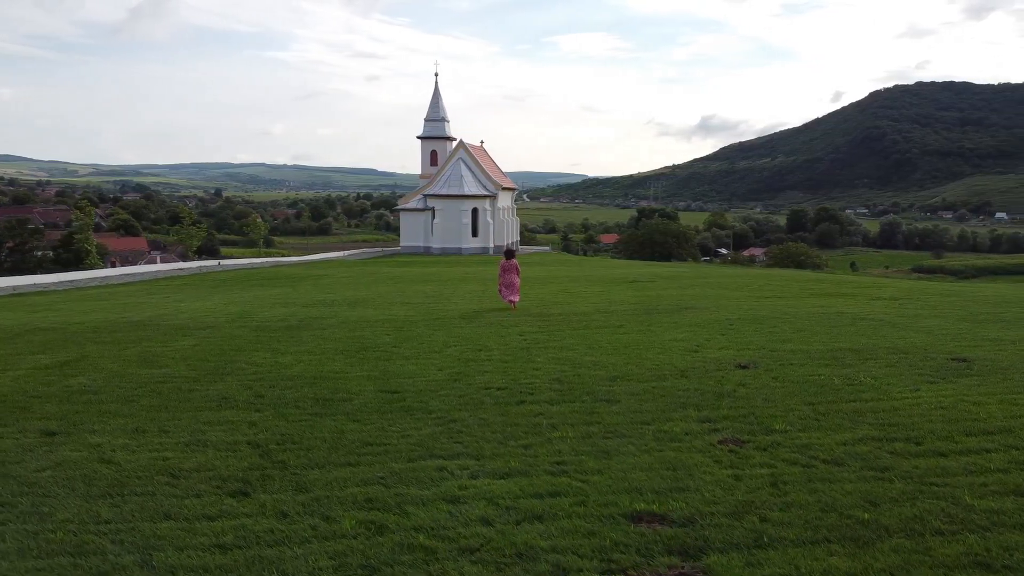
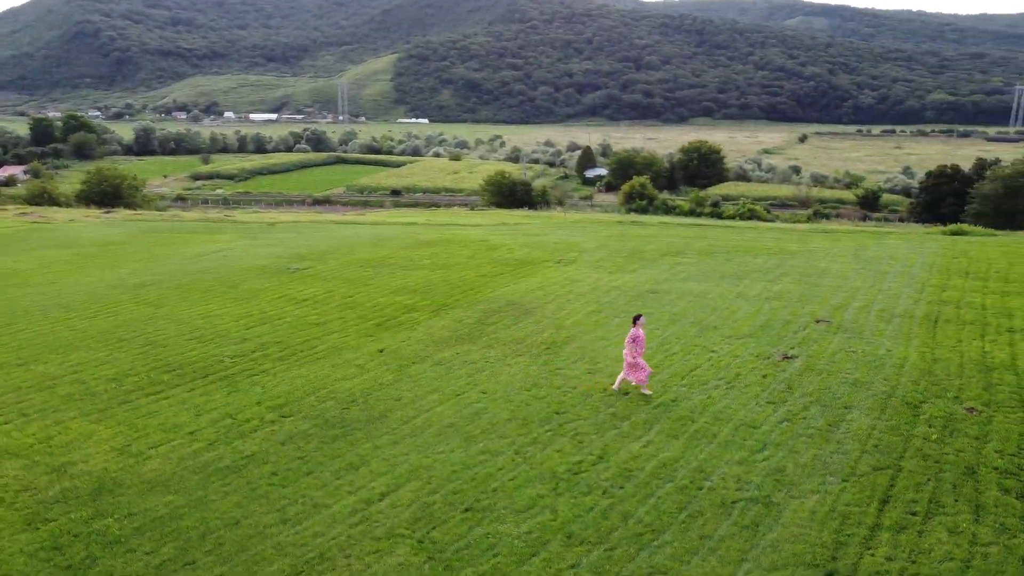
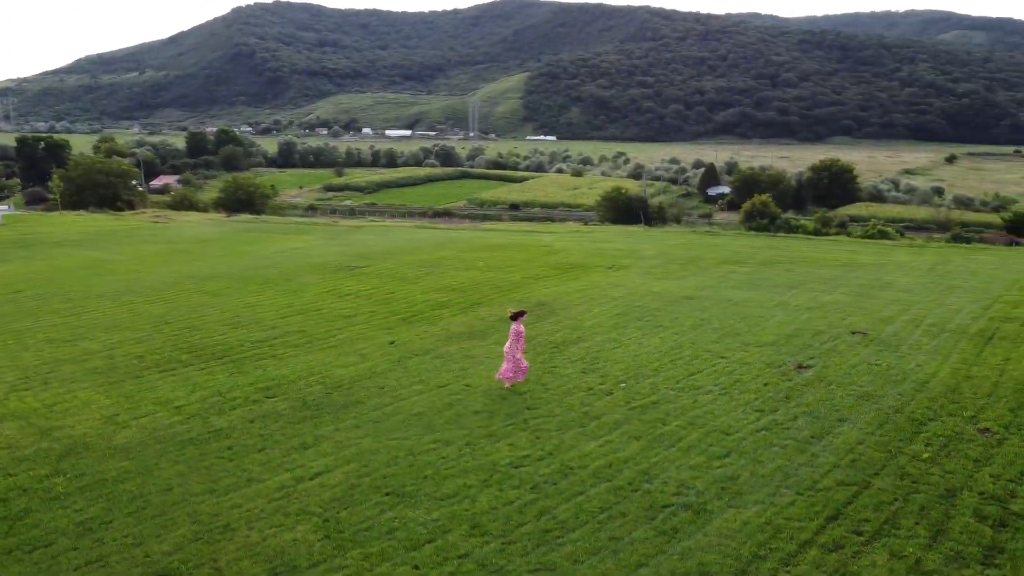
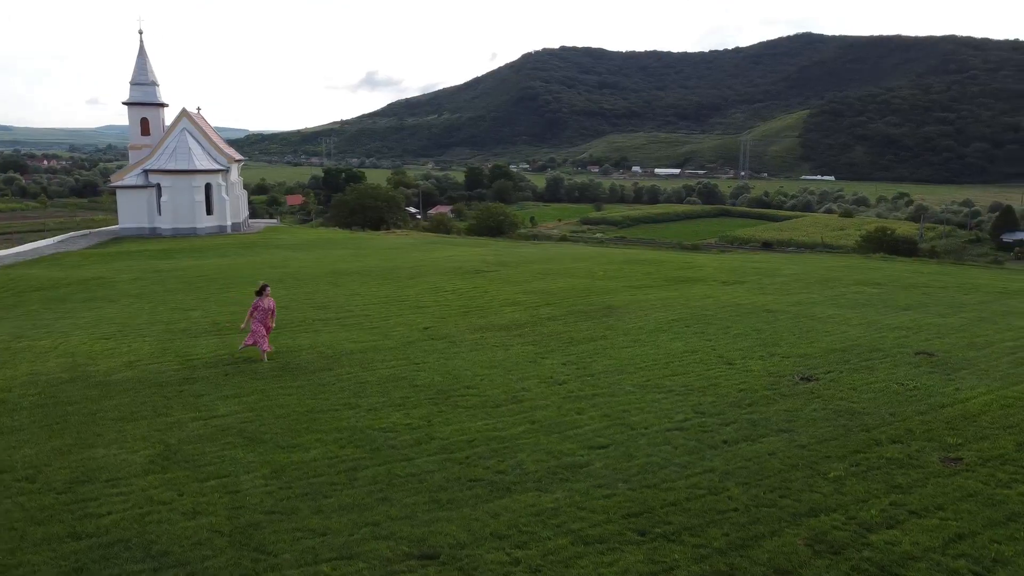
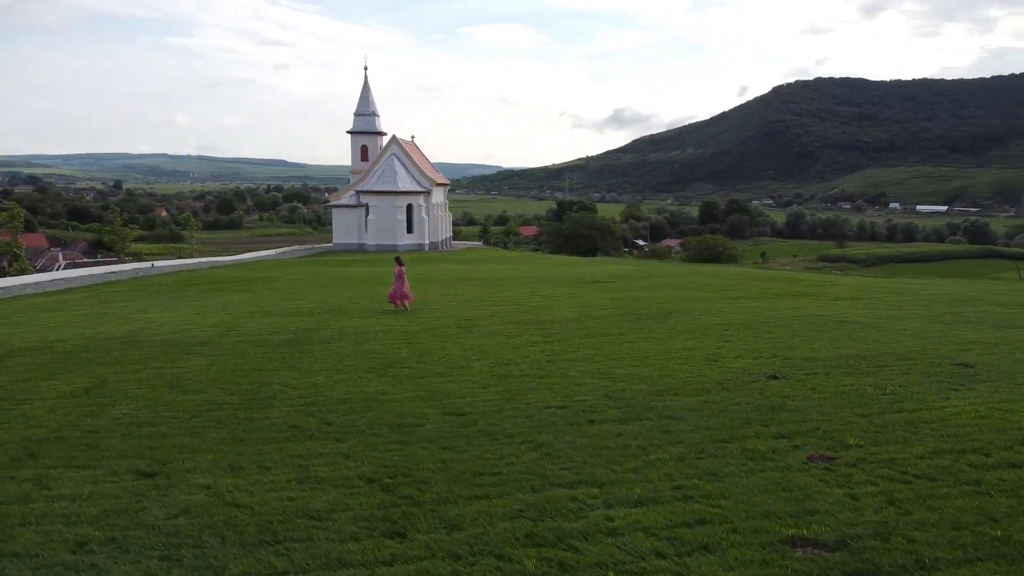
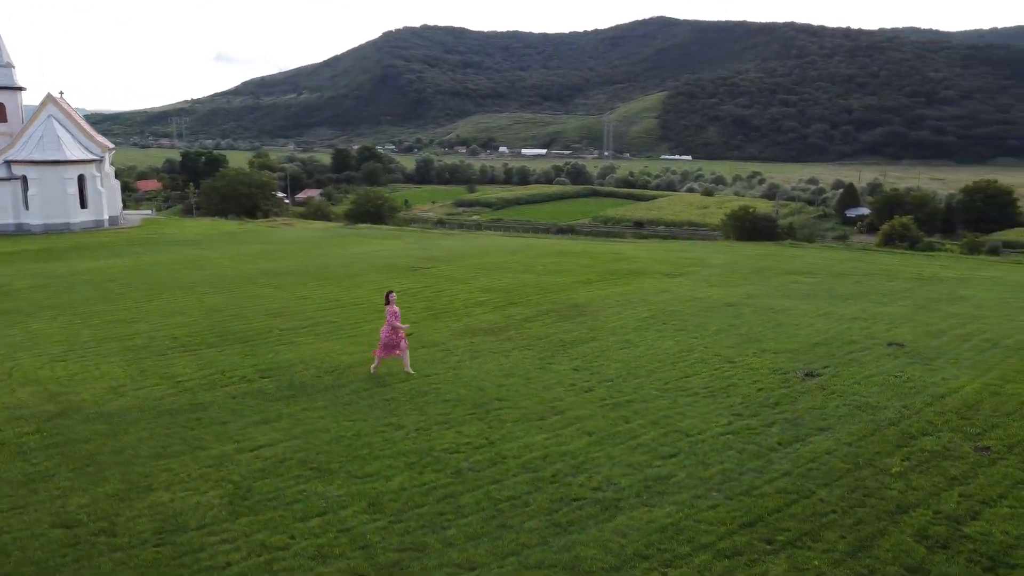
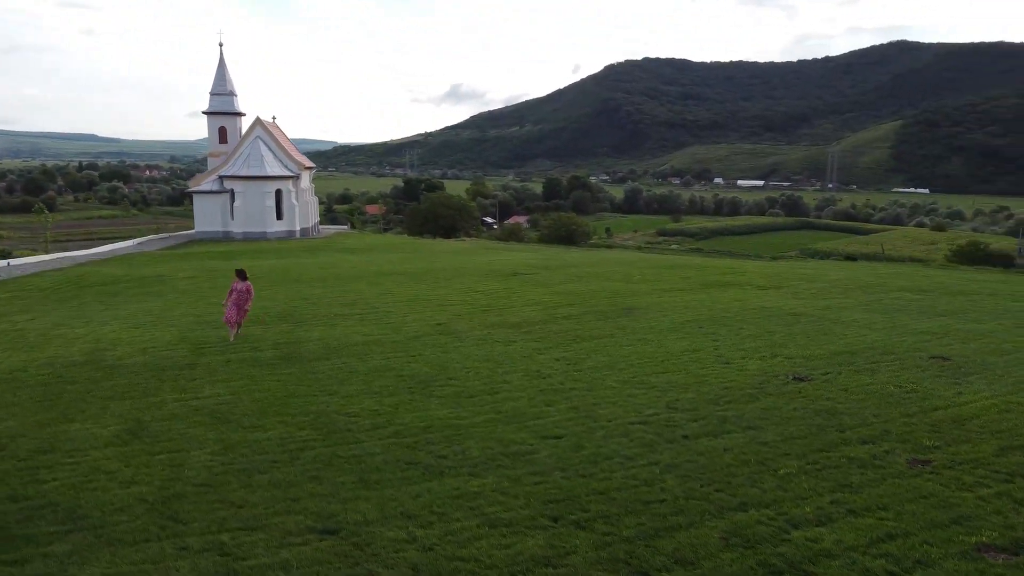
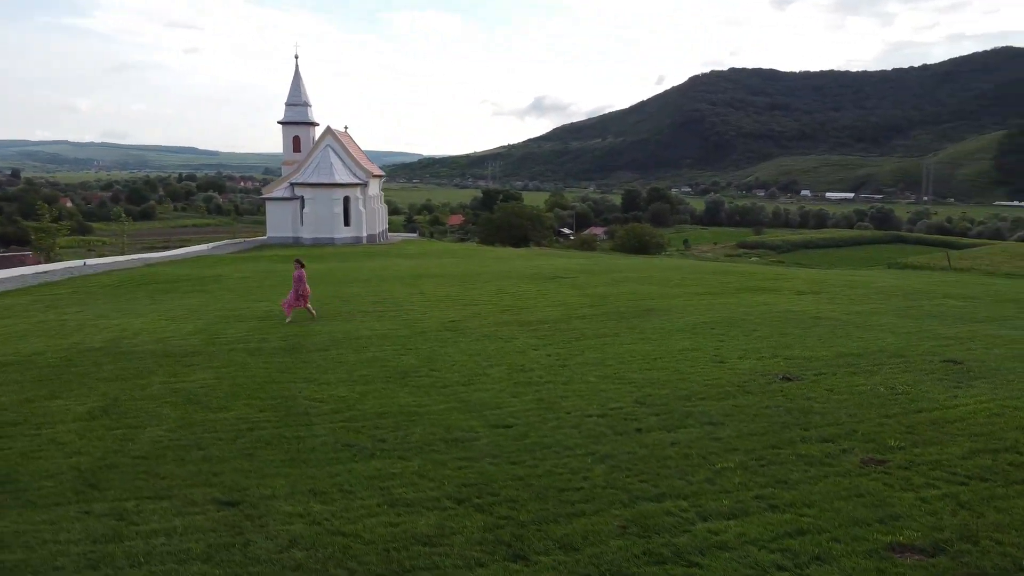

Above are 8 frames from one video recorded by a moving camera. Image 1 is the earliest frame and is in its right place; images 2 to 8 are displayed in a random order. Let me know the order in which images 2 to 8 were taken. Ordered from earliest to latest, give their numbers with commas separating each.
5, 8, 7, 4, 6, 3, 2
